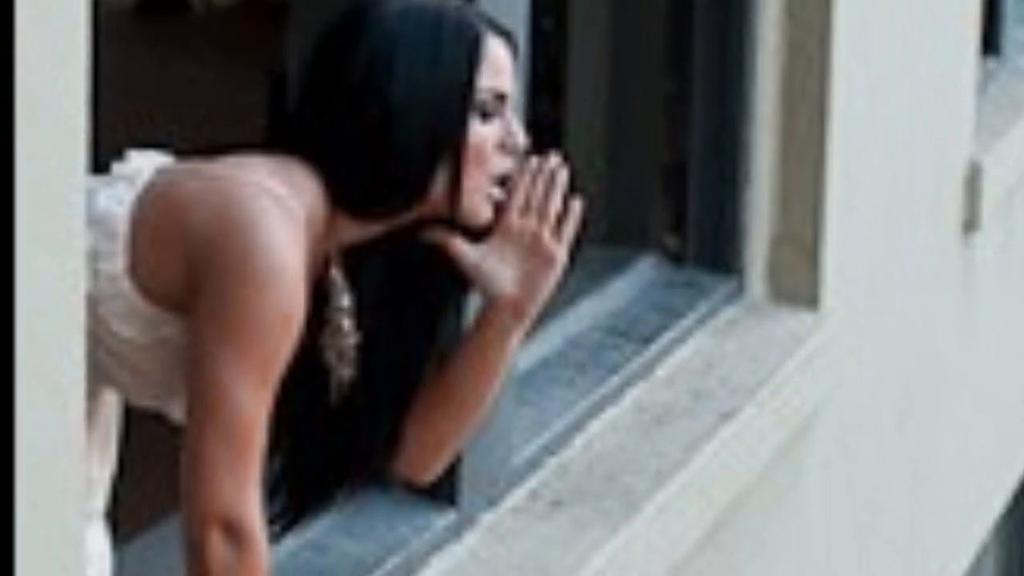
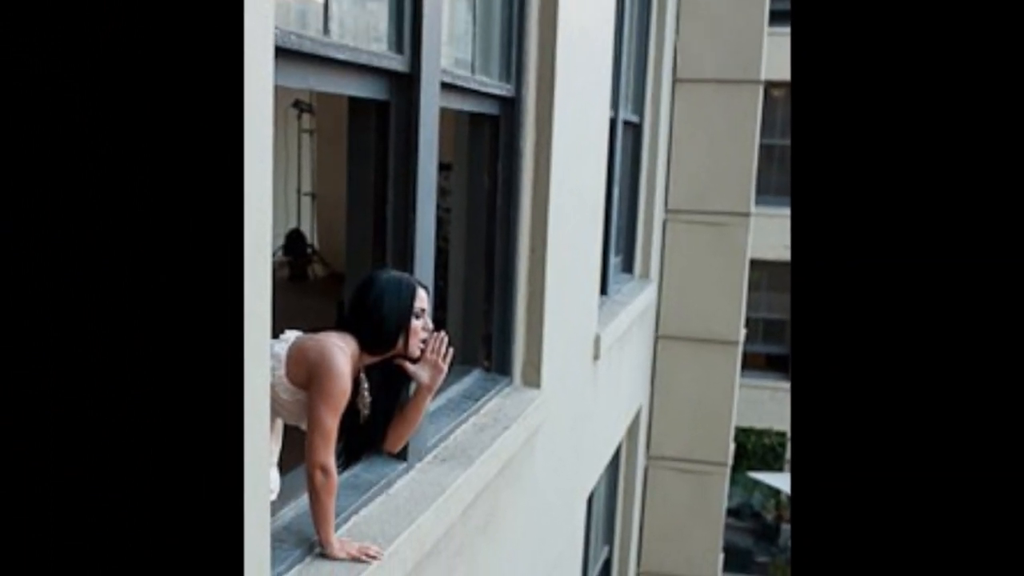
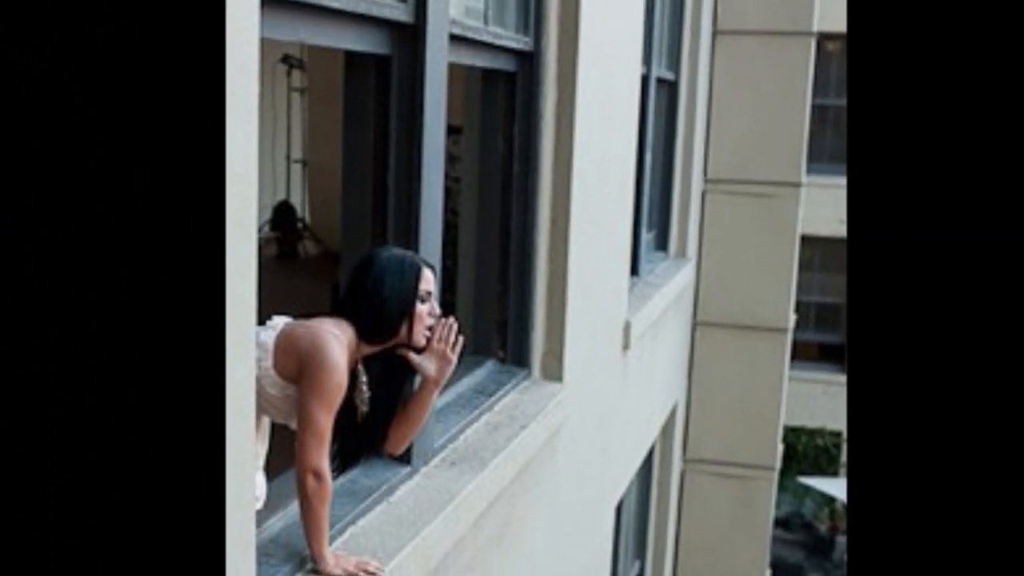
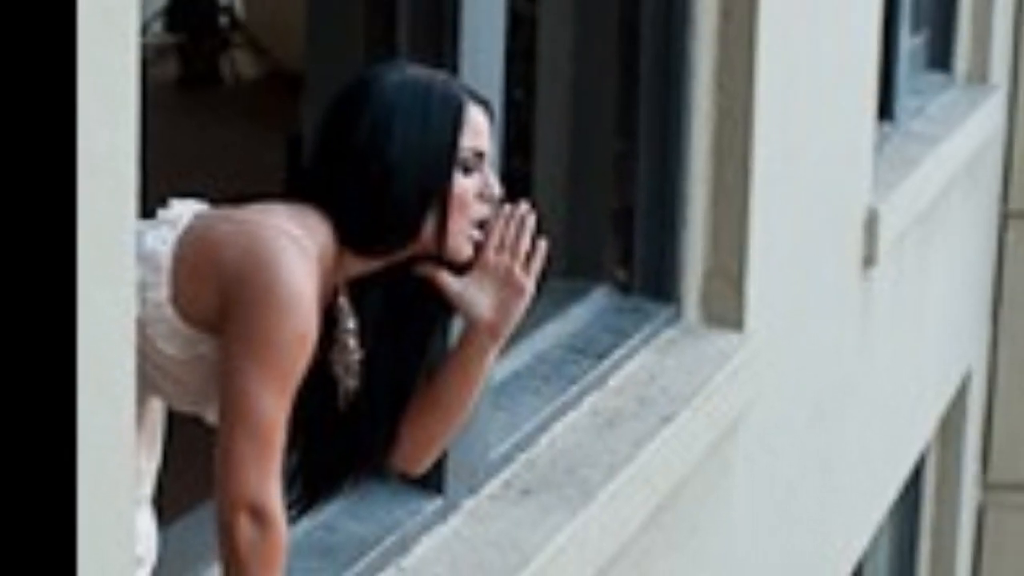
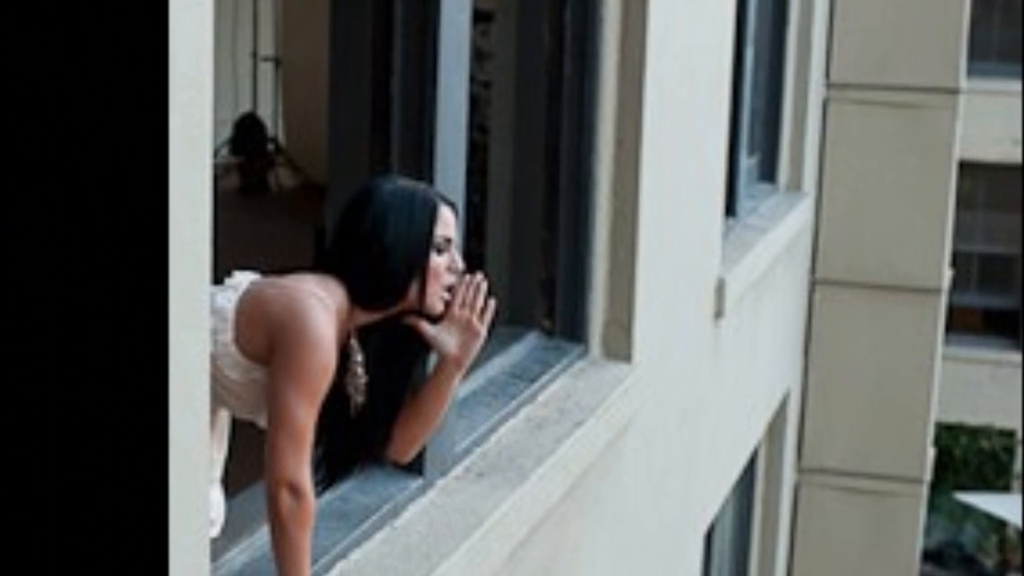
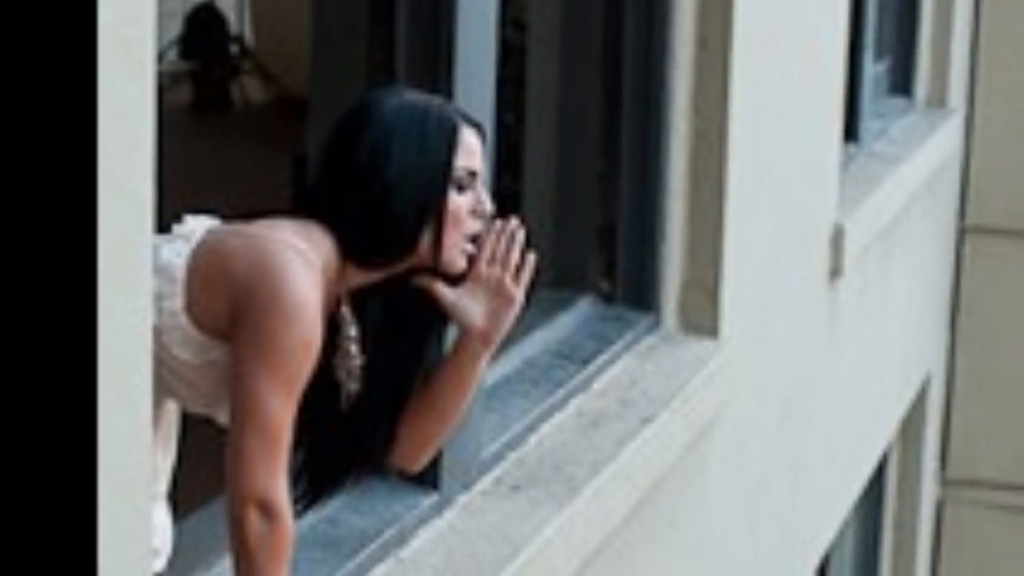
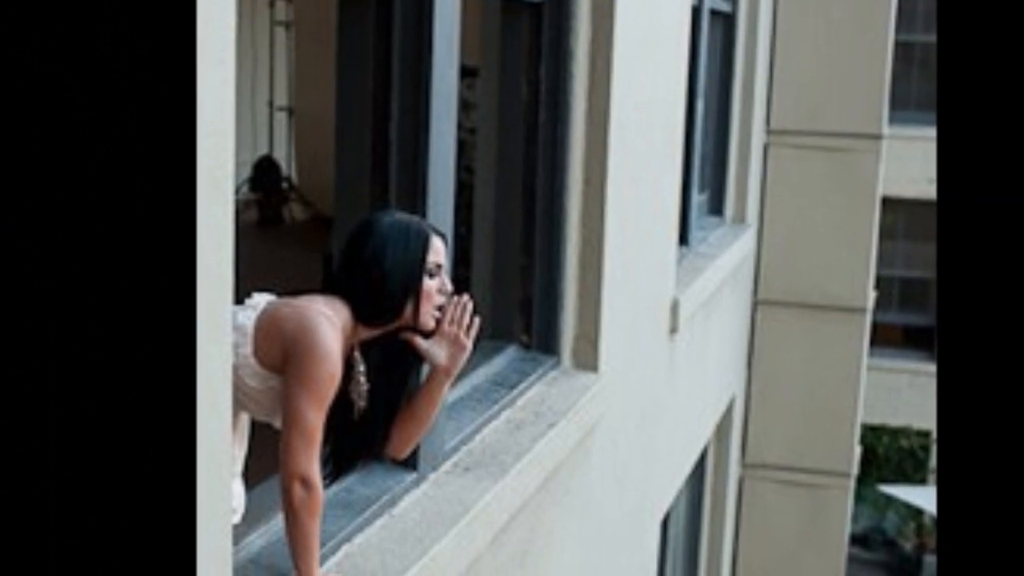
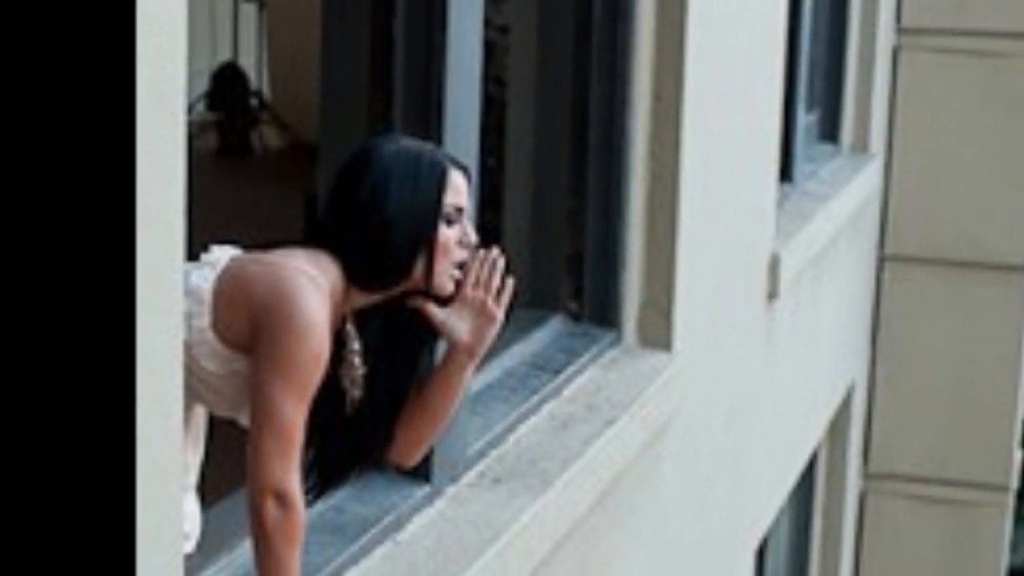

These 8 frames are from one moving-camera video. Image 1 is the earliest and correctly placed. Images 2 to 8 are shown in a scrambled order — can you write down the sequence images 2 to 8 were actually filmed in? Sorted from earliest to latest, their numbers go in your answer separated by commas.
4, 6, 8, 5, 7, 3, 2
